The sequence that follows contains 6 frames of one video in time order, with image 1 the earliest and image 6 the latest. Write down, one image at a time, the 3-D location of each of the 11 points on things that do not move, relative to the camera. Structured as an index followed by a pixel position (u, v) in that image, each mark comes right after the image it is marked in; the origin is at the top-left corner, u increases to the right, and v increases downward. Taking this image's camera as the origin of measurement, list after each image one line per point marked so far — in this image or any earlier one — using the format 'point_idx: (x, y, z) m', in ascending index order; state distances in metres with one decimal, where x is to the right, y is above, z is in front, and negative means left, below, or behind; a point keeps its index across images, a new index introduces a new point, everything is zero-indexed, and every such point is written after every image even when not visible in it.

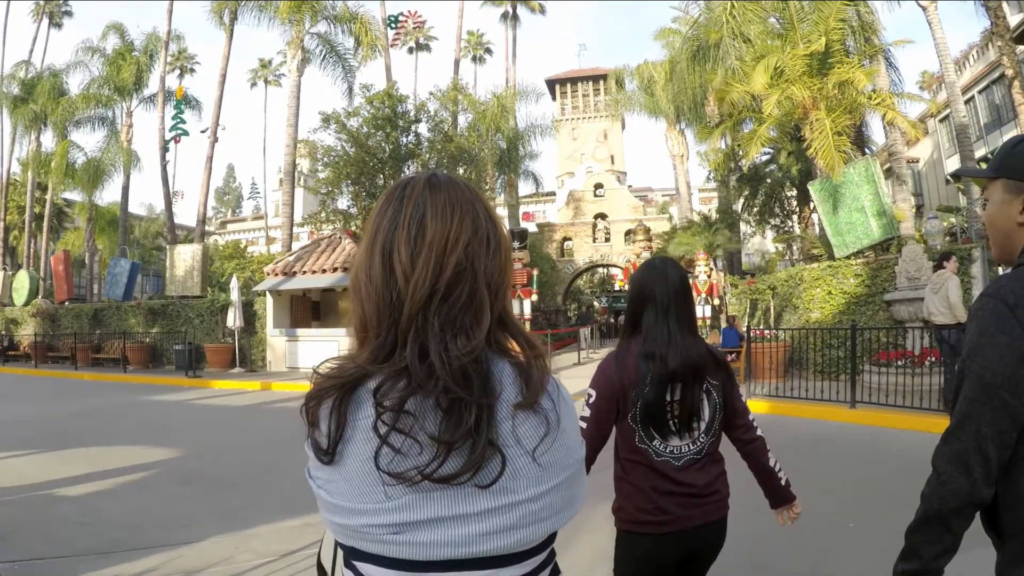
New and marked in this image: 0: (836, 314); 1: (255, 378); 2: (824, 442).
0: (+6.1, -0.4, +12.7) m
1: (-5.4, -1.9, +14.5) m
2: (+3.8, -2.0, +8.8) m
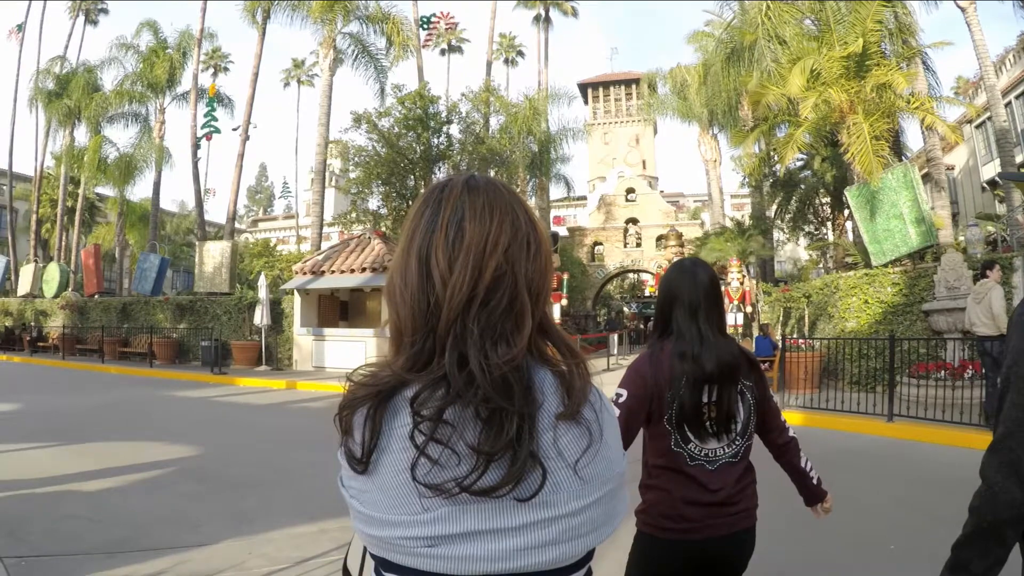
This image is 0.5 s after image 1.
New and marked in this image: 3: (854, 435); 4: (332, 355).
0: (+6.6, -0.7, +12.4) m
1: (-4.9, -1.9, +14.5) m
2: (+4.2, -2.1, +8.5) m
3: (+4.7, -2.1, +9.7) m
4: (-4.2, -1.5, +15.9) m
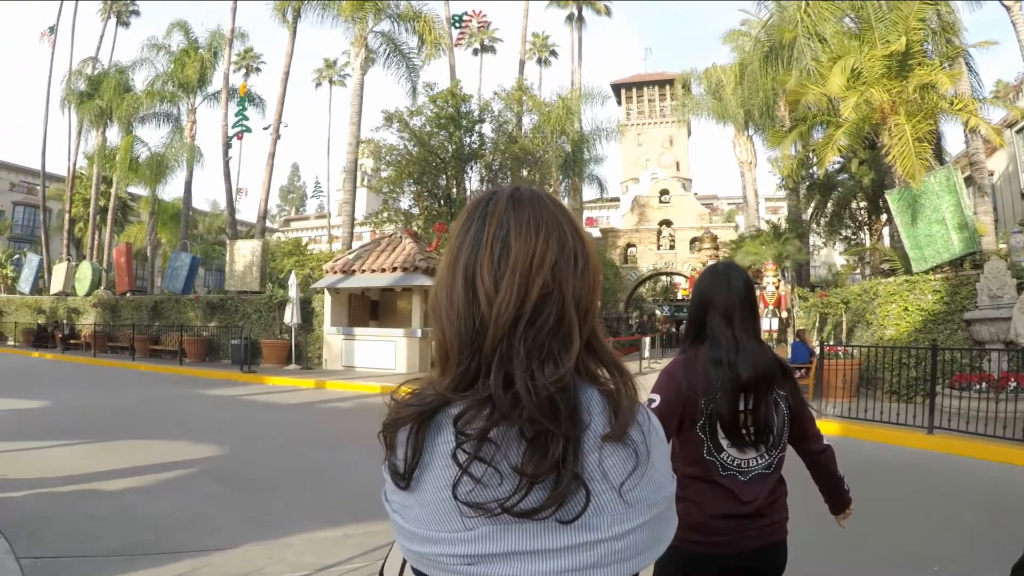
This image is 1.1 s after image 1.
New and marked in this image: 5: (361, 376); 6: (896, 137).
0: (+7.1, -0.8, +12.0) m
1: (-4.3, -1.9, +14.5) m
2: (+4.6, -2.2, +8.2) m
3: (+5.2, -2.2, +9.4) m
4: (-3.5, -1.5, +15.8) m
5: (-3.2, -1.8, +14.7) m
6: (+6.8, +2.7, +12.1) m
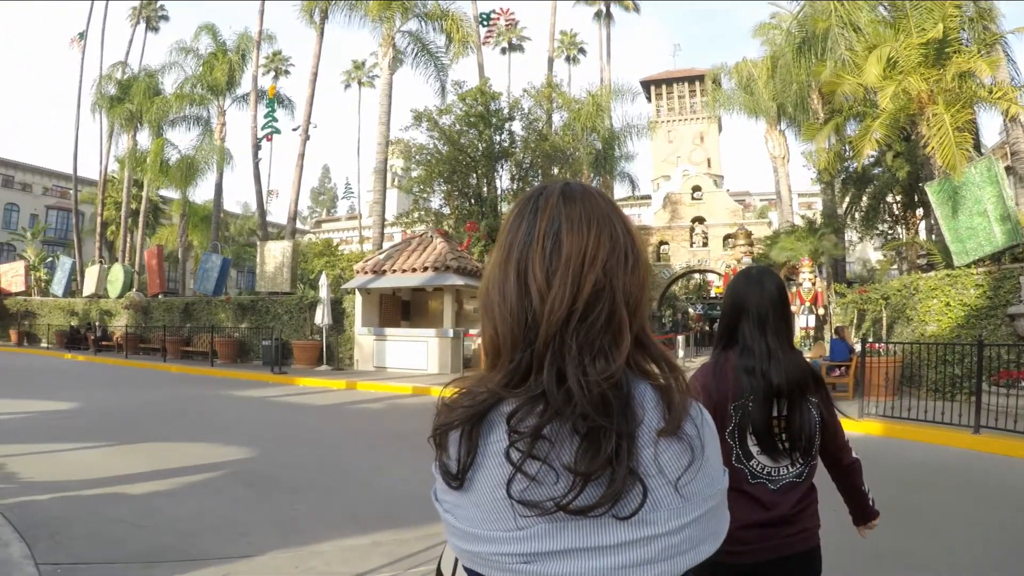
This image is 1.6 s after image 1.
0: (+7.6, -0.7, +11.7) m
1: (-3.7, -1.9, +14.5) m
2: (+5.0, -2.1, +8.0) m
3: (+5.7, -2.1, +9.1) m
4: (-2.9, -1.5, +15.8) m
5: (-2.6, -1.8, +14.6) m
6: (+7.3, +2.7, +11.8) m
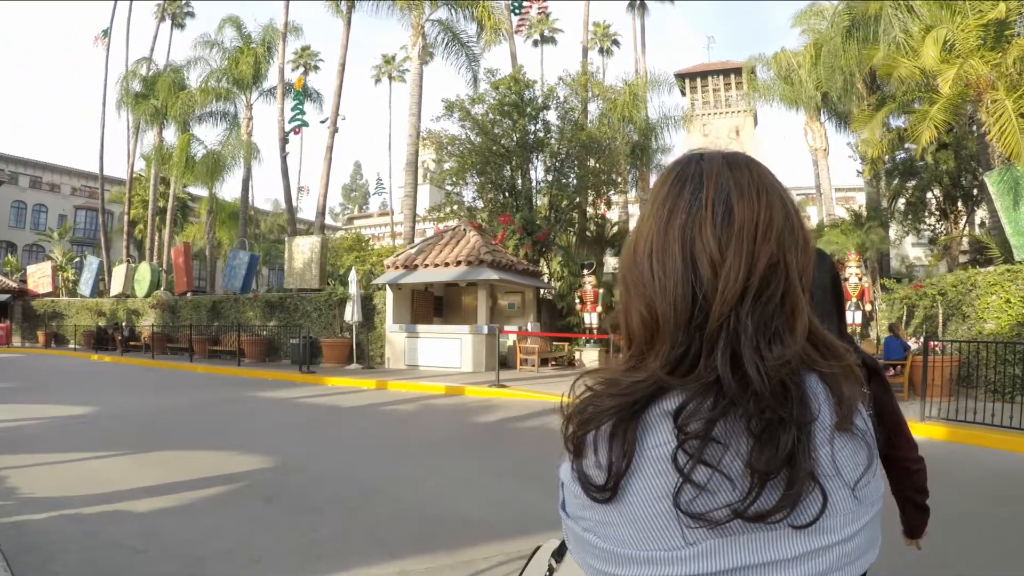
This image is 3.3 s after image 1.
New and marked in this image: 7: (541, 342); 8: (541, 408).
0: (+8.2, -0.6, +11.1) m
1: (-3.1, -1.9, +14.2) m
2: (+5.5, -2.0, +7.4) m
3: (+6.1, -2.0, +8.5) m
4: (-2.2, -1.5, +15.5) m
5: (-2.0, -1.8, +14.3) m
6: (+7.9, +2.8, +11.2) m
7: (+0.4, -1.1, +15.9) m
8: (+0.5, -2.0, +11.6) m
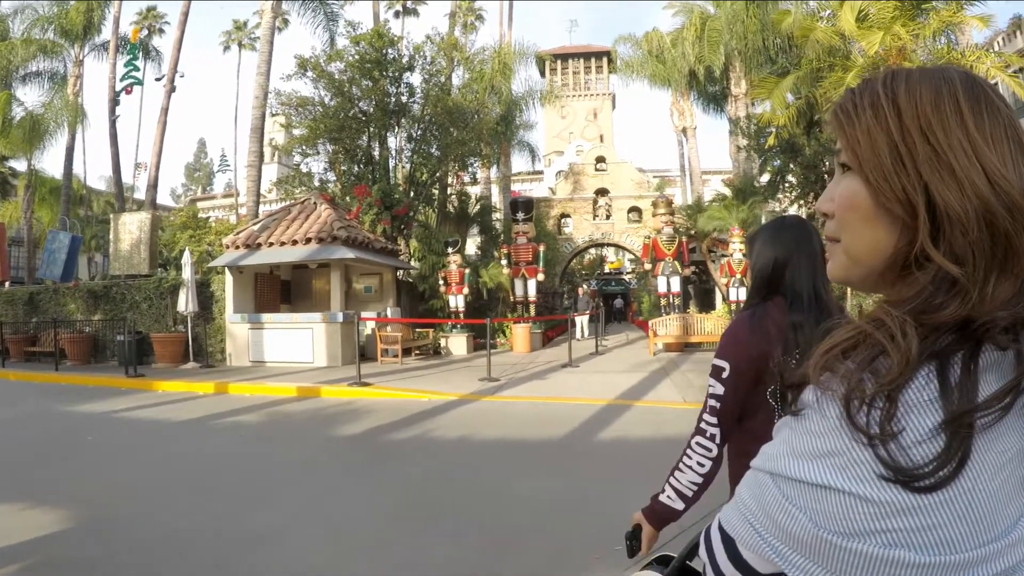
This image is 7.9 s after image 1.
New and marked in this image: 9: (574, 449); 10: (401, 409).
0: (+6.3, -0.3, +10.7) m
1: (-5.3, -1.7, +12.5) m
2: (+4.0, -1.7, +6.7) m
3: (+4.5, -1.7, +7.9) m
4: (-4.5, -1.4, +13.9) m
5: (-4.2, -1.6, +12.8) m
6: (+5.9, +3.1, +10.7) m
7: (-2.0, -0.9, +14.6) m
8: (-1.4, -1.8, +10.3) m
9: (+0.6, -1.9, +8.2) m
10: (-1.7, -1.8, +10.3) m
